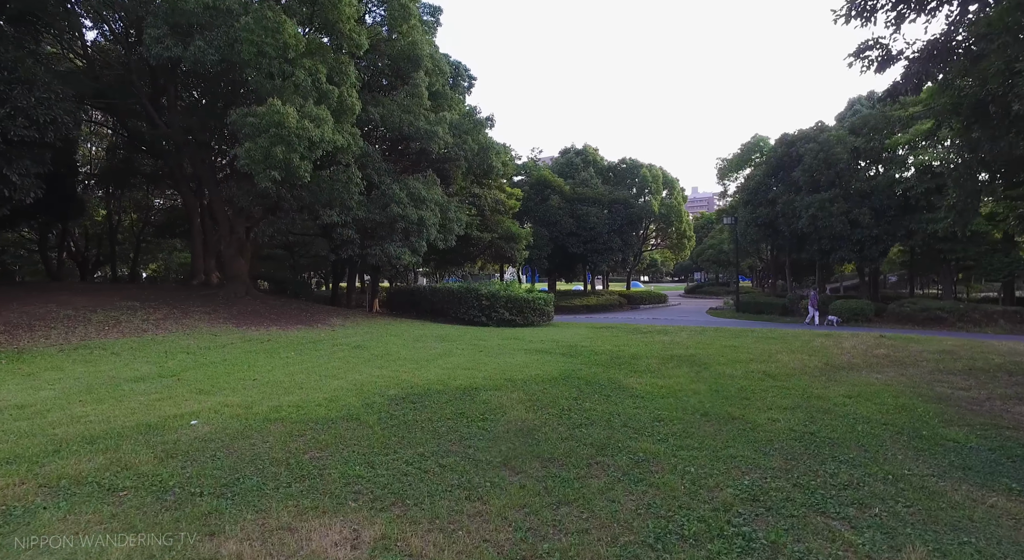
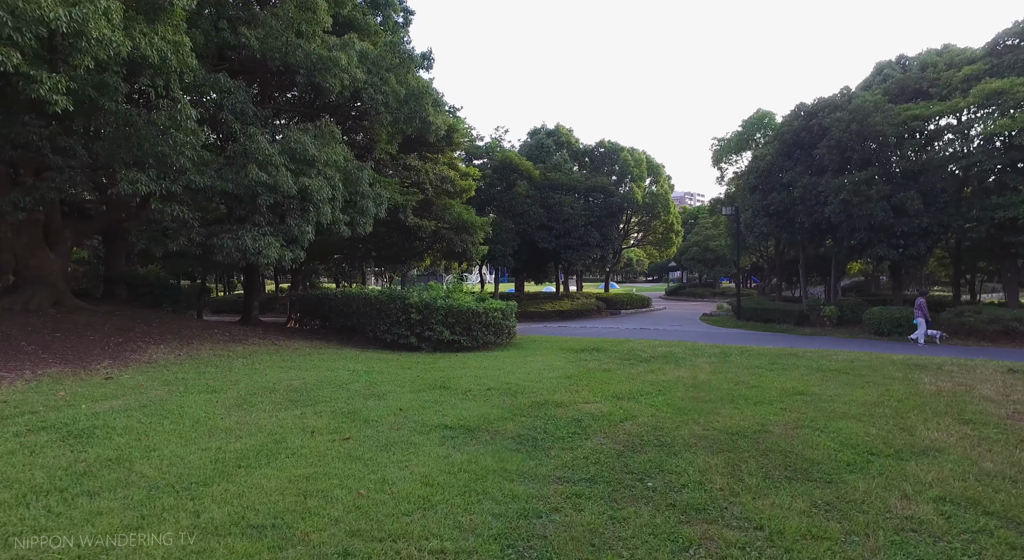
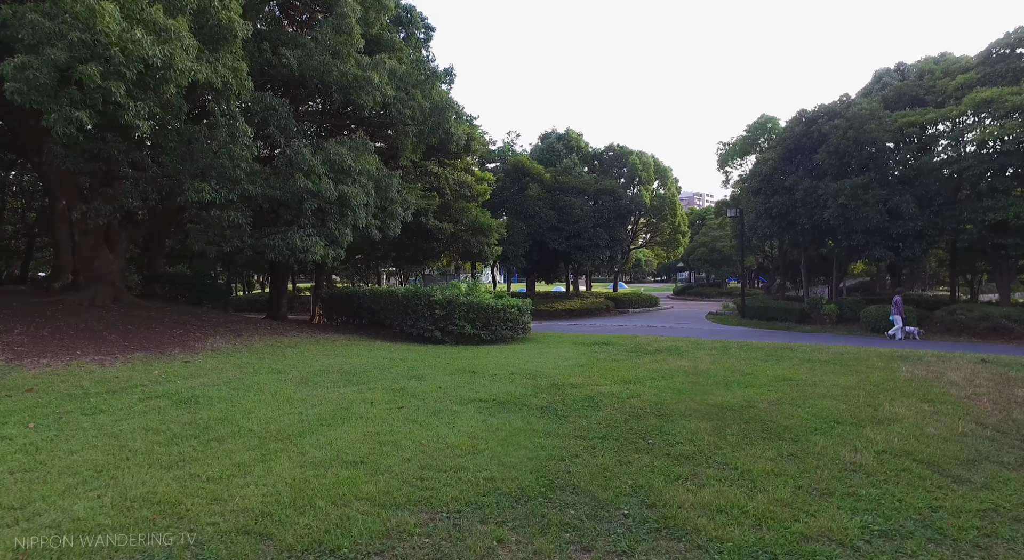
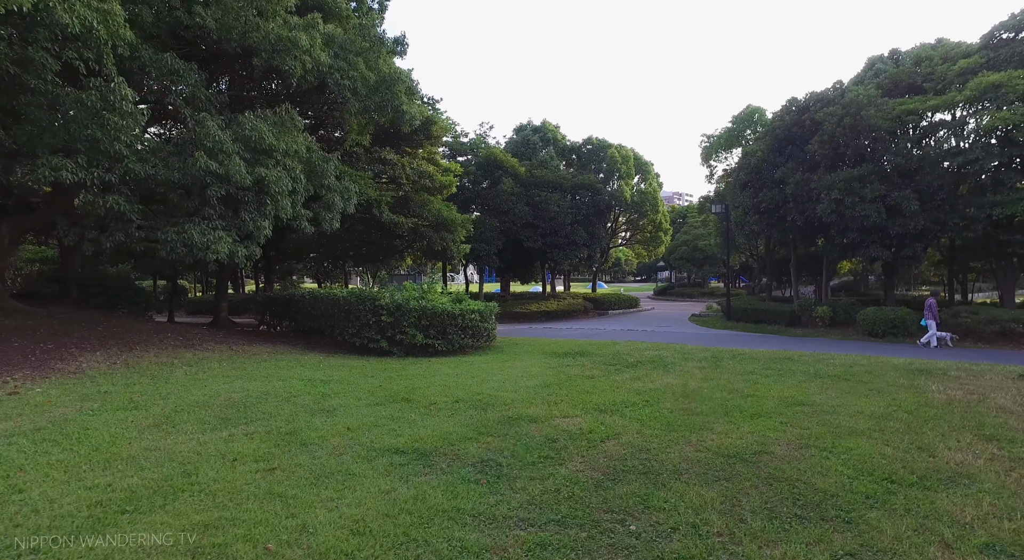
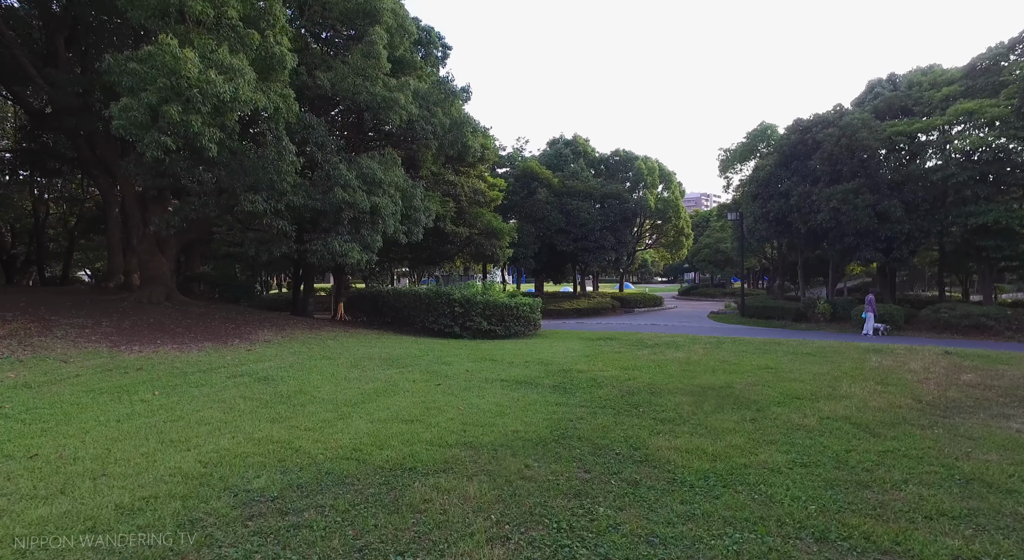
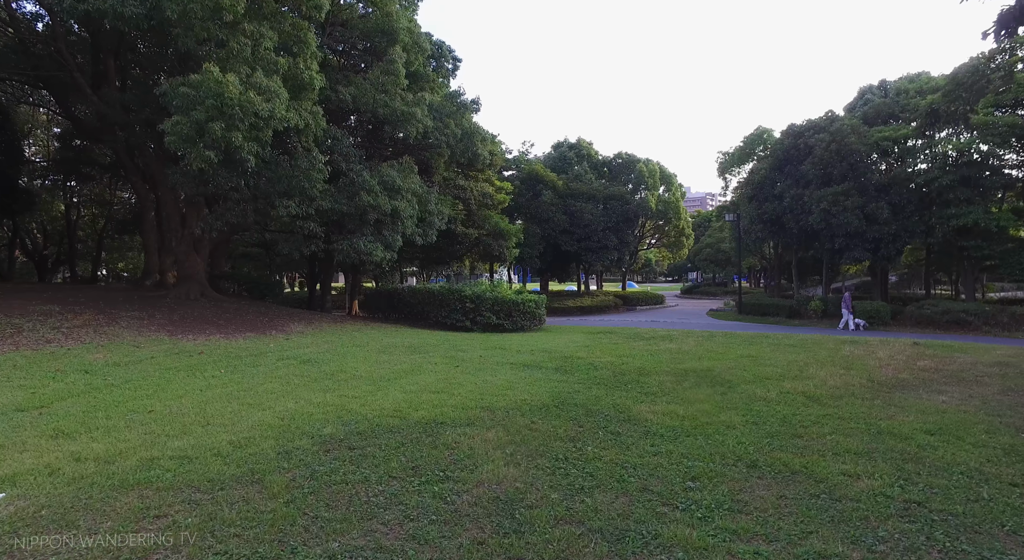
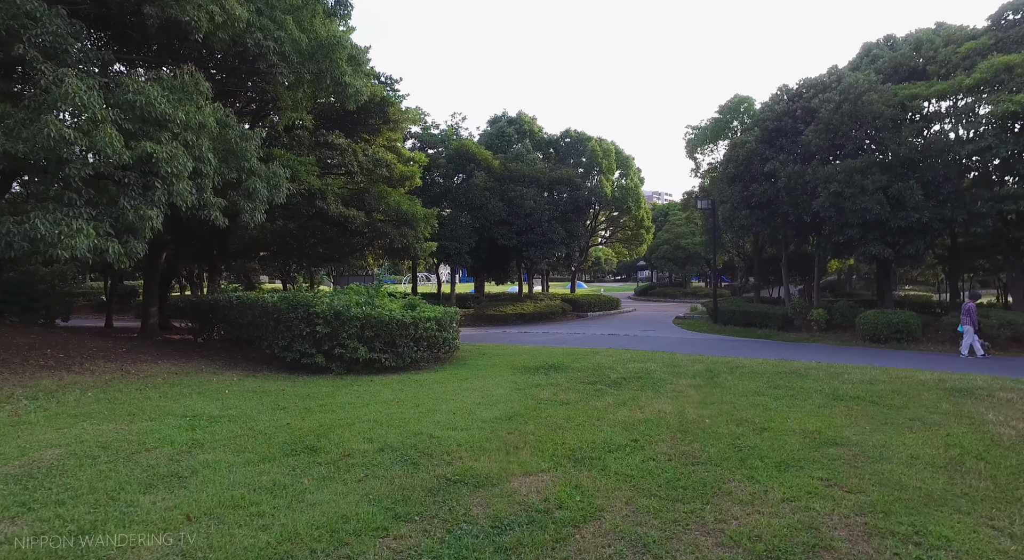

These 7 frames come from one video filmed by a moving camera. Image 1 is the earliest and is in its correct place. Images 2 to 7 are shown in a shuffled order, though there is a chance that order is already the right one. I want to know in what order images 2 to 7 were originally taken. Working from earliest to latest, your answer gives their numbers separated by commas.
6, 5, 3, 2, 4, 7
